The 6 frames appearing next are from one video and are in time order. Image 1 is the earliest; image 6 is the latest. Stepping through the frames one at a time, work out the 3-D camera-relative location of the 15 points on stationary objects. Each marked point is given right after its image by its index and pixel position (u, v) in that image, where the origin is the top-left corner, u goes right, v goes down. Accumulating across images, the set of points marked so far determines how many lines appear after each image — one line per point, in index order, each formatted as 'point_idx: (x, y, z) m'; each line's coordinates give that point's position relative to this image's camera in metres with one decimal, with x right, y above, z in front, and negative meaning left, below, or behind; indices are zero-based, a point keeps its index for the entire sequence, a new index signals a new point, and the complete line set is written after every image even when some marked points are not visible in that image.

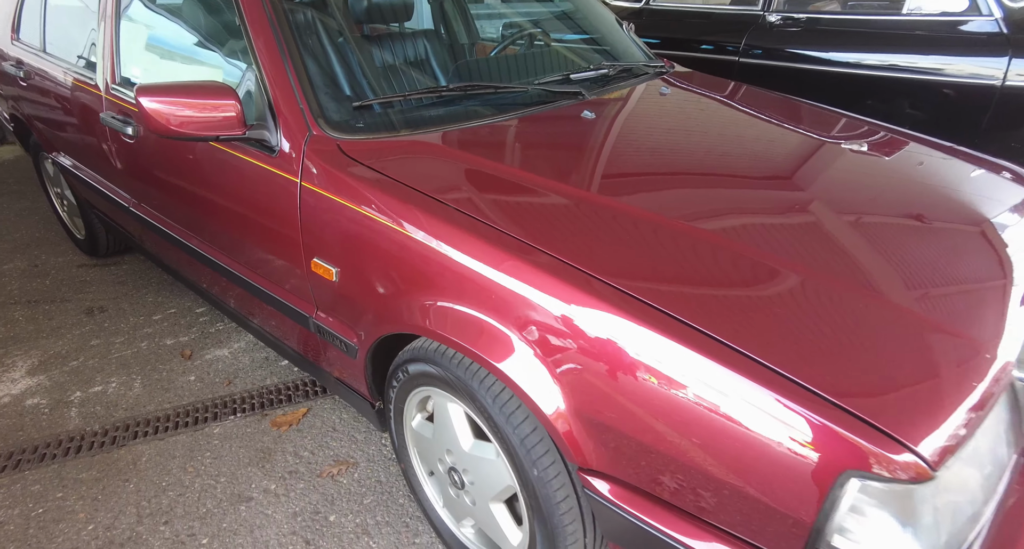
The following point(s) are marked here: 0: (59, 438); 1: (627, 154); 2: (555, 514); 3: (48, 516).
0: (-1.6, -0.6, +1.9) m
1: (+0.3, +0.3, +1.5) m
2: (+0.1, -0.5, +1.1) m
3: (-1.4, -0.7, +1.6) m
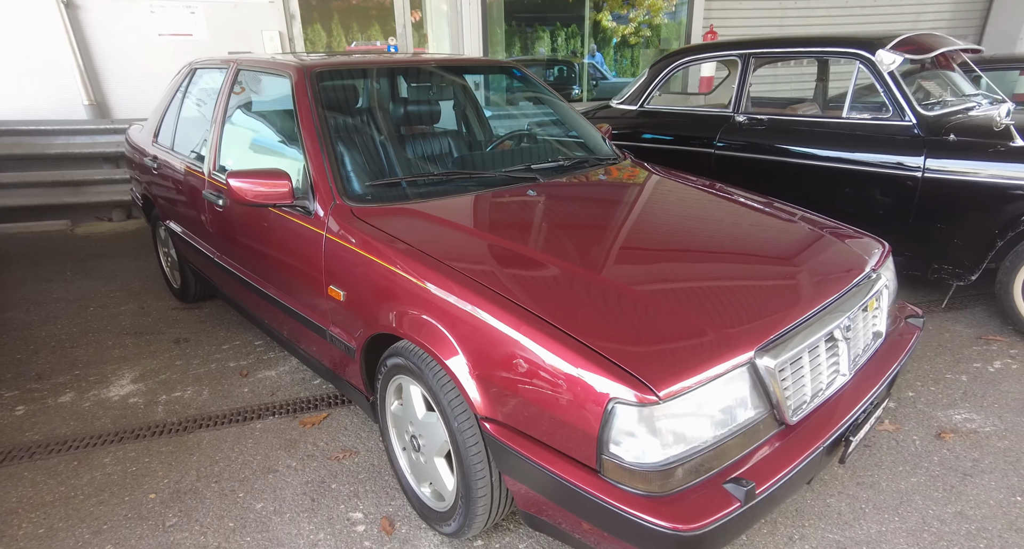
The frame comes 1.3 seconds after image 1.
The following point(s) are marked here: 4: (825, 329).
0: (-1.7, -0.7, +2.6) m
1: (+0.2, +0.2, +2.1) m
2: (-0.1, -0.5, +1.6) m
3: (-1.5, -0.8, +2.3) m
4: (+0.9, -0.2, +1.6) m
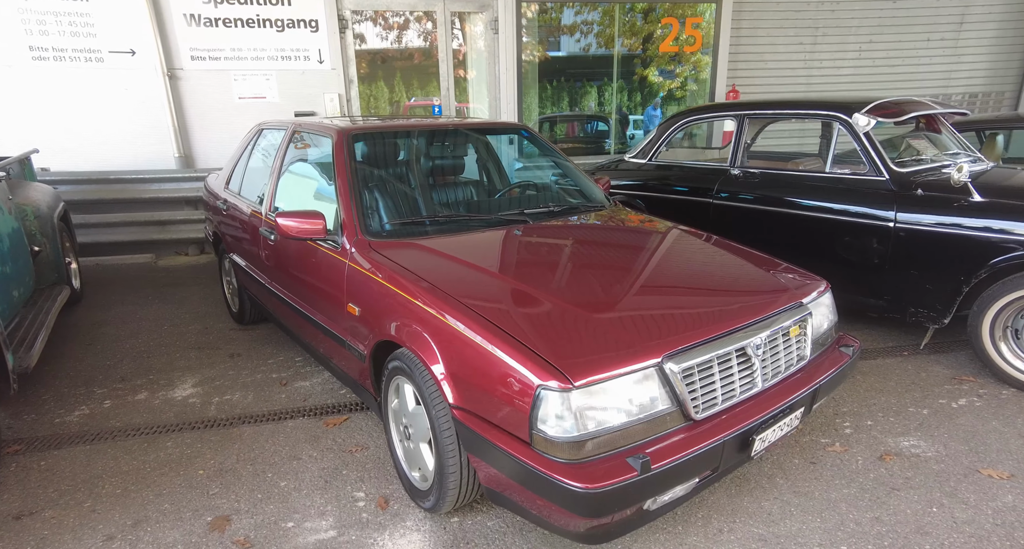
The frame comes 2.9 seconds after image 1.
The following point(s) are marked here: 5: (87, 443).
0: (-1.7, -0.8, +3.1) m
1: (+0.1, +0.1, +2.5) m
2: (-0.3, -0.6, +2.0) m
3: (-1.6, -0.9, +2.8) m
4: (+0.8, -0.2, +1.9) m
5: (-2.2, -0.9, +2.9) m
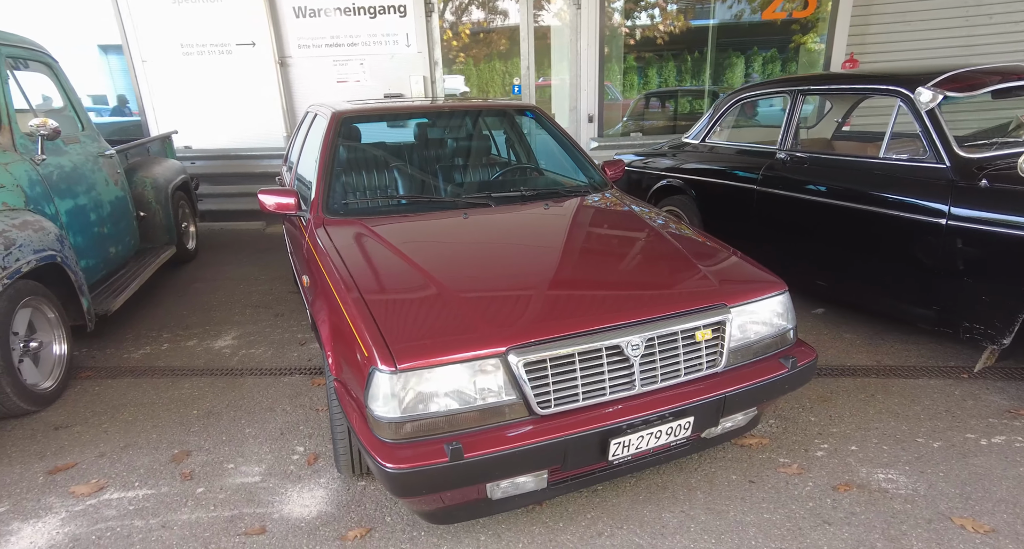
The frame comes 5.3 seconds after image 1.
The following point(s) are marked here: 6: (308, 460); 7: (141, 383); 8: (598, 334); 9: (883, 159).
0: (-1.9, -0.6, +3.6) m
1: (-0.2, +0.2, +2.5) m
2: (-0.7, -0.5, +2.2) m
3: (-1.8, -0.7, +3.2) m
4: (+0.3, -0.2, +1.8) m
5: (-2.4, -0.6, +3.5) m
6: (-0.9, -0.8, +2.5) m
7: (-2.3, -0.7, +3.4) m
8: (+0.3, -0.2, +1.8) m
9: (+2.2, +0.7, +3.3) m
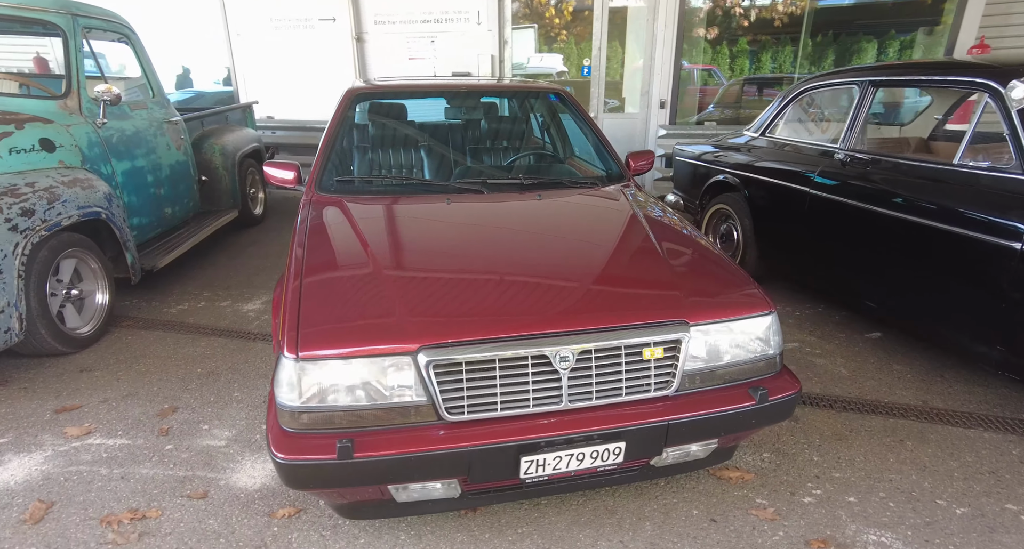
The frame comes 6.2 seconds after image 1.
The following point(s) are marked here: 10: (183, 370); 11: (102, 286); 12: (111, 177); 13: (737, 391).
0: (-1.8, -0.4, +3.7) m
1: (-0.3, +0.2, +2.4) m
2: (-0.9, -0.4, +2.2) m
3: (-1.8, -0.5, +3.4) m
4: (+0.1, -0.2, +1.6) m
5: (-2.3, -0.4, +3.7) m
6: (-1.1, -0.7, +2.6) m
7: (-2.3, -0.4, +3.6) m
8: (0.0, -0.2, +1.6) m
9: (+2.3, +0.6, +2.8) m
10: (-1.9, -0.5, +3.2) m
11: (-2.7, -0.1, +3.6) m
12: (-2.8, +0.7, +3.9) m
13: (+0.7, -0.4, +1.8) m
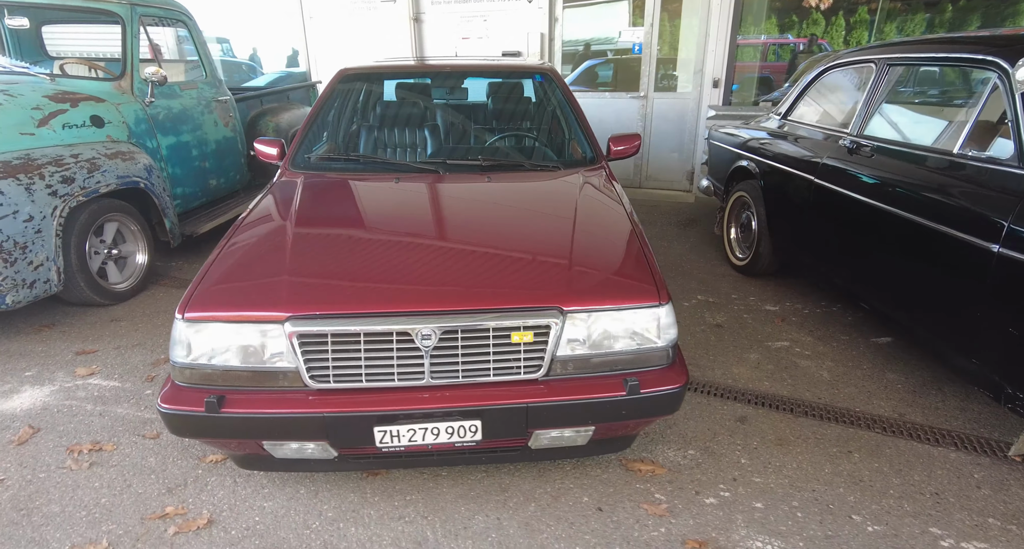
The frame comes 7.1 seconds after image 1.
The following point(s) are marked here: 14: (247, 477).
0: (-1.9, -0.1, +4.1) m
1: (-0.5, +0.3, +2.5) m
2: (-1.2, -0.3, +2.4) m
3: (-2.0, -0.3, +3.7) m
4: (-0.4, -0.2, +1.7) m
5: (-2.4, -0.1, +4.2) m
6: (-1.4, -0.6, +2.8) m
7: (-2.3, -0.2, +4.0) m
8: (-0.4, -0.1, +1.7) m
9: (+2.0, +0.6, +2.4) m
10: (-2.0, -0.3, +3.5) m
11: (-2.7, +0.2, +4.1) m
12: (-2.8, +1.0, +4.3) m
13: (+0.3, -0.3, +1.7) m
14: (-1.0, -0.8, +2.1) m
